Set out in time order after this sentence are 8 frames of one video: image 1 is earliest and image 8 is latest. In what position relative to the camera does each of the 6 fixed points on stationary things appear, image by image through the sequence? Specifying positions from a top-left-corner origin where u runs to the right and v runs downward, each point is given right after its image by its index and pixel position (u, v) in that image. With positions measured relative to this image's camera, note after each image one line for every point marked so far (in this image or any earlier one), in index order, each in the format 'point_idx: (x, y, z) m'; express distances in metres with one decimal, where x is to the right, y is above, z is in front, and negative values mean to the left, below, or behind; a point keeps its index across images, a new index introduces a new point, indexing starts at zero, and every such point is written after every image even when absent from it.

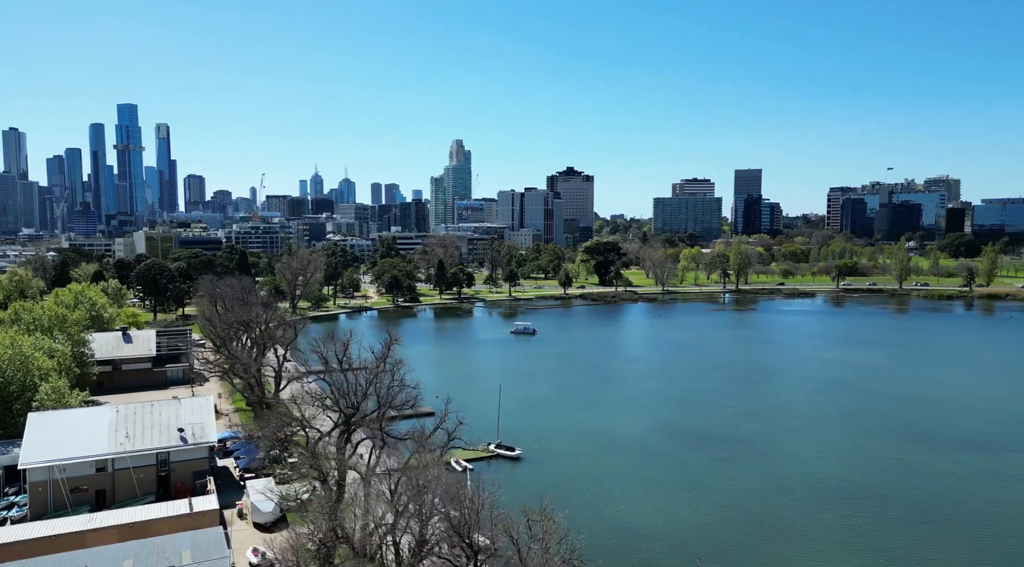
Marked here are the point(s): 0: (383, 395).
0: (-3.1, -2.7, +17.9) m
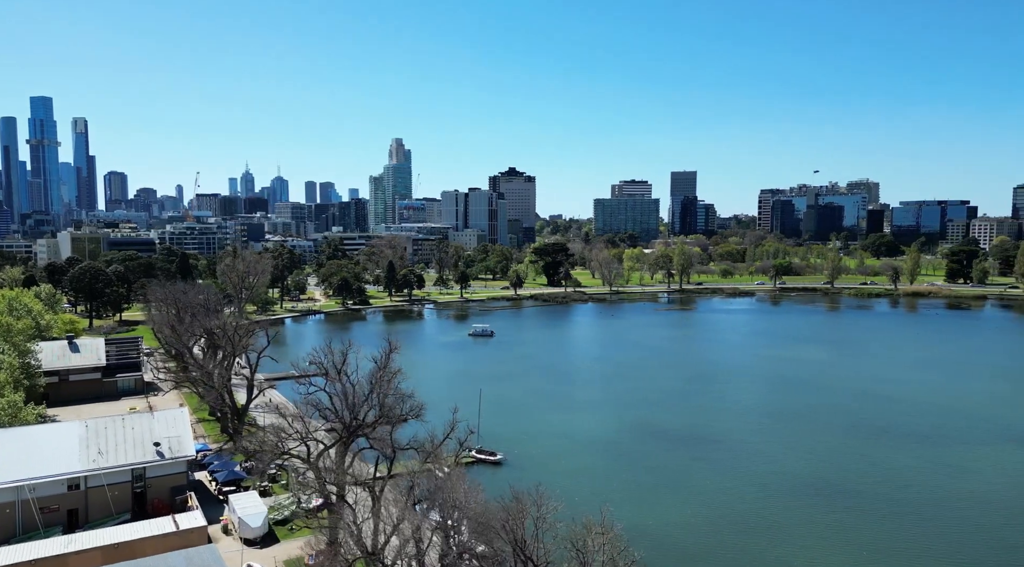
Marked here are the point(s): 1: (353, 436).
0: (-3.1, -2.9, +18.0) m
1: (-3.8, -3.7, +17.9) m
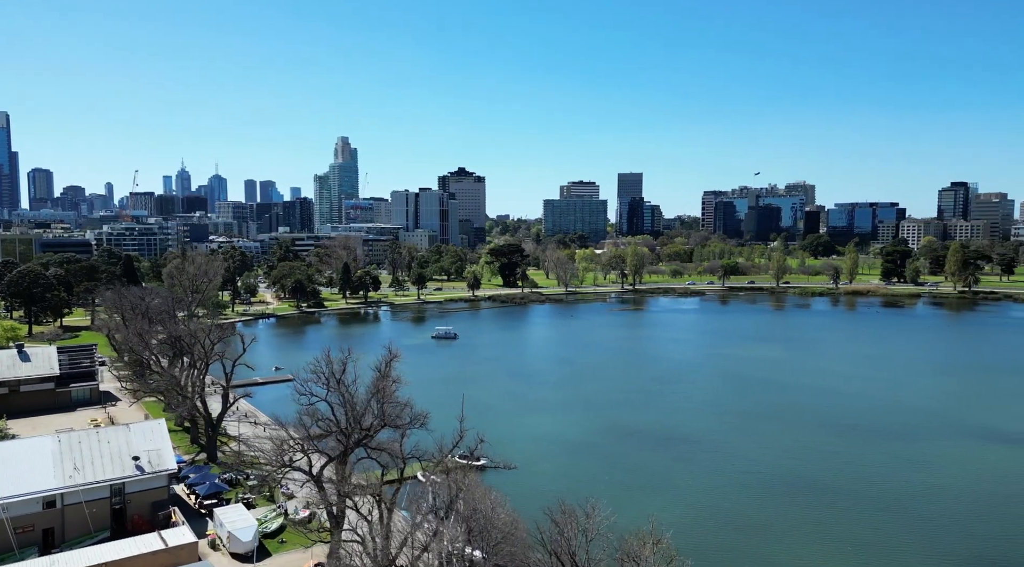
0: (-3.0, -3.2, +17.9) m
1: (-3.7, -3.9, +17.8) m
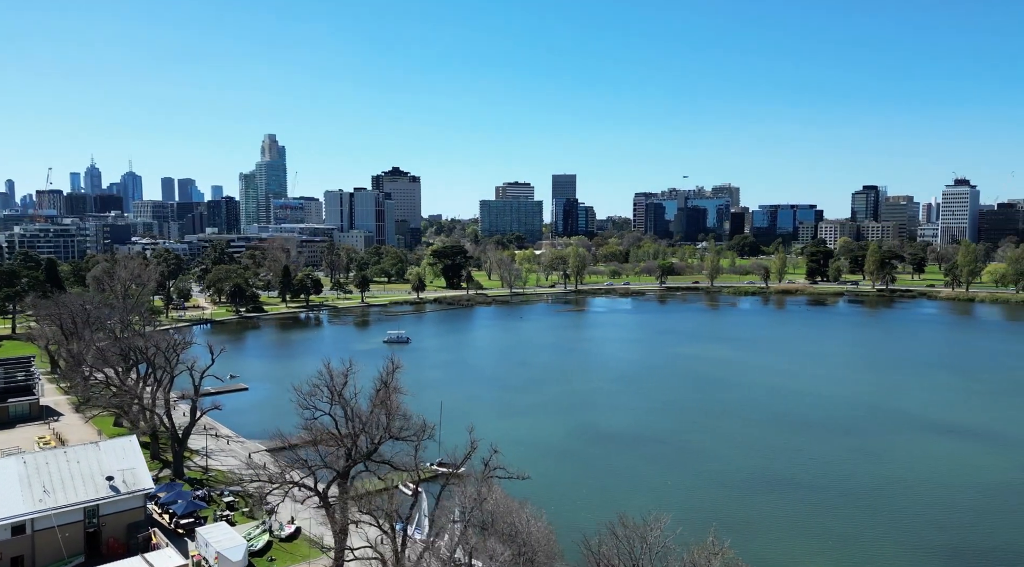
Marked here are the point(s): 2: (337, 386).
0: (-2.9, -3.4, +17.8) m
1: (-3.6, -4.2, +17.6) m
2: (-4.3, -2.5, +18.1) m
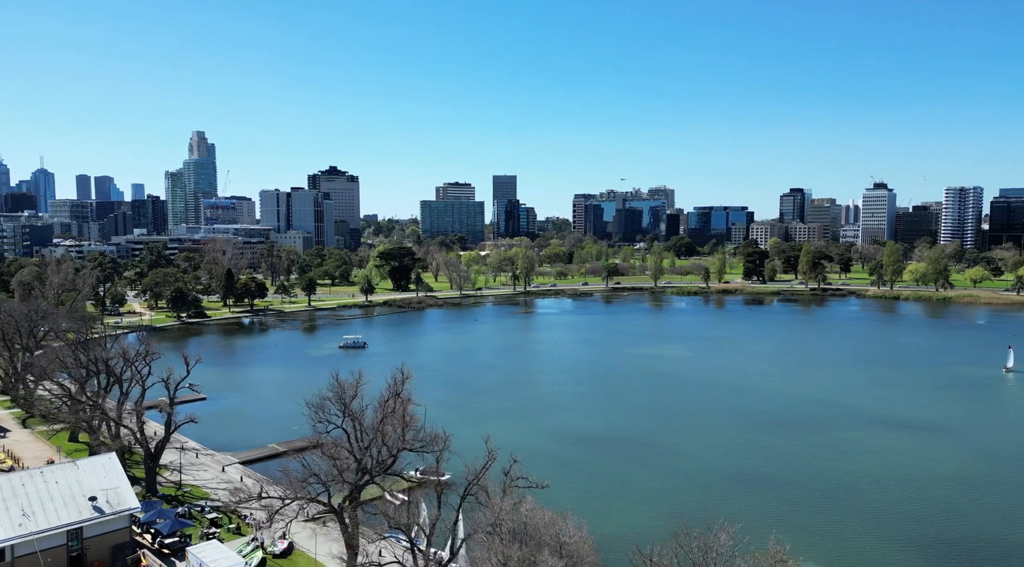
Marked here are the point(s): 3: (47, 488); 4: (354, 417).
0: (-2.6, -3.7, +17.6) m
1: (-3.2, -4.4, +17.4) m
2: (-4.0, -2.7, +17.8) m
3: (-11.9, -5.3, +19.2) m
4: (-3.7, -3.1, +17.6) m
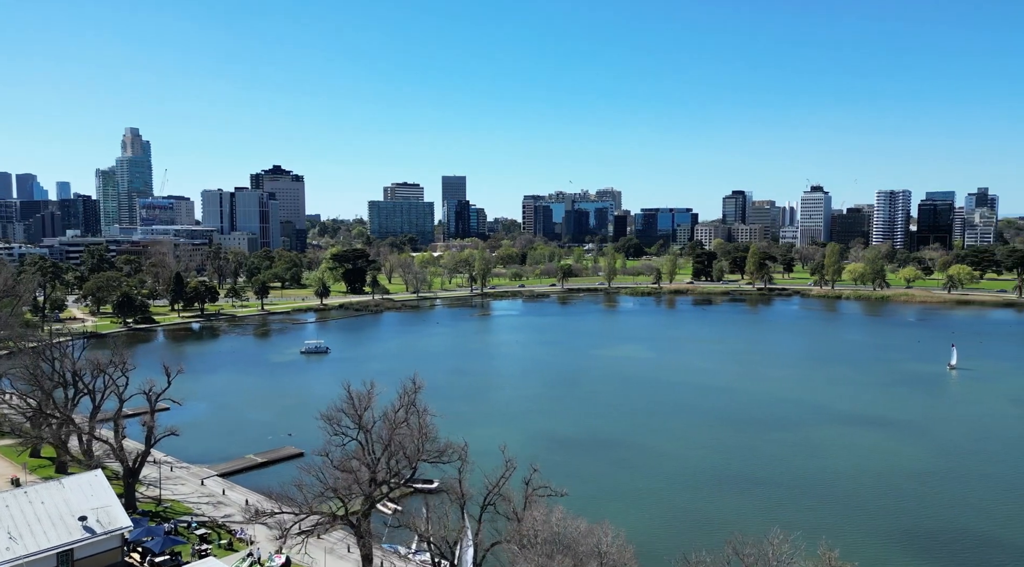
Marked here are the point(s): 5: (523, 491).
0: (-2.2, -3.9, +17.4) m
1: (-2.8, -4.6, +17.1) m
2: (-3.6, -2.9, +17.5) m
3: (-11.6, -5.5, +18.2) m
4: (-3.3, -3.3, +17.3) m
5: (+0.2, -4.3, +15.2) m
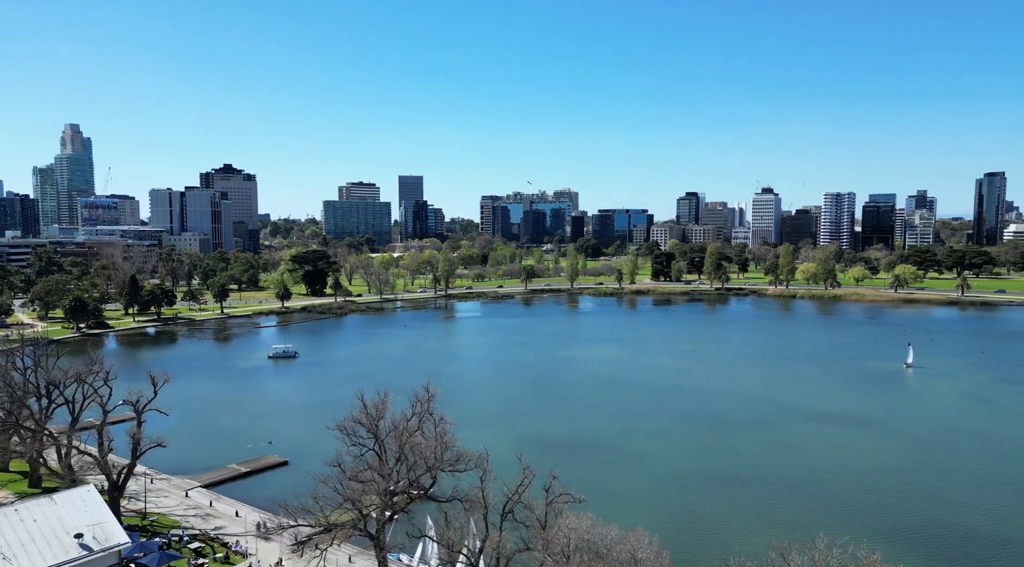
0: (-1.7, -4.0, +17.2) m
1: (-2.3, -4.8, +16.8) m
2: (-3.2, -3.1, +17.1) m
3: (-11.2, -5.7, +17.2) m
4: (-2.9, -3.5, +17.0) m
5: (+0.8, -4.4, +15.2) m
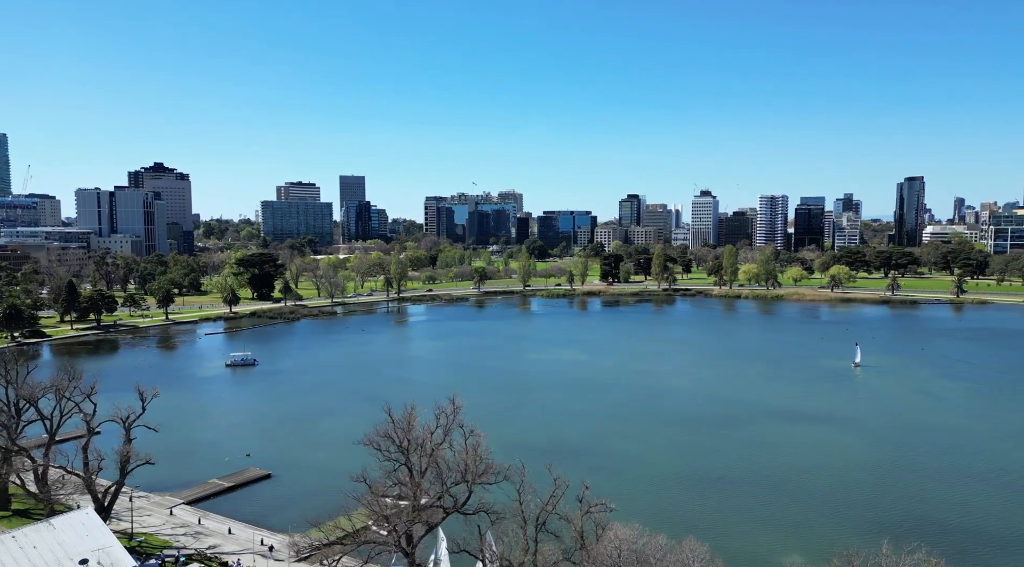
0: (-1.0, -4.2, +16.8) m
1: (-1.5, -5.0, +16.4) m
2: (-2.4, -3.3, +16.7) m
3: (-10.4, -5.9, +15.9) m
4: (-2.1, -3.6, +16.5) m
5: (+1.7, -4.5, +15.1) m
